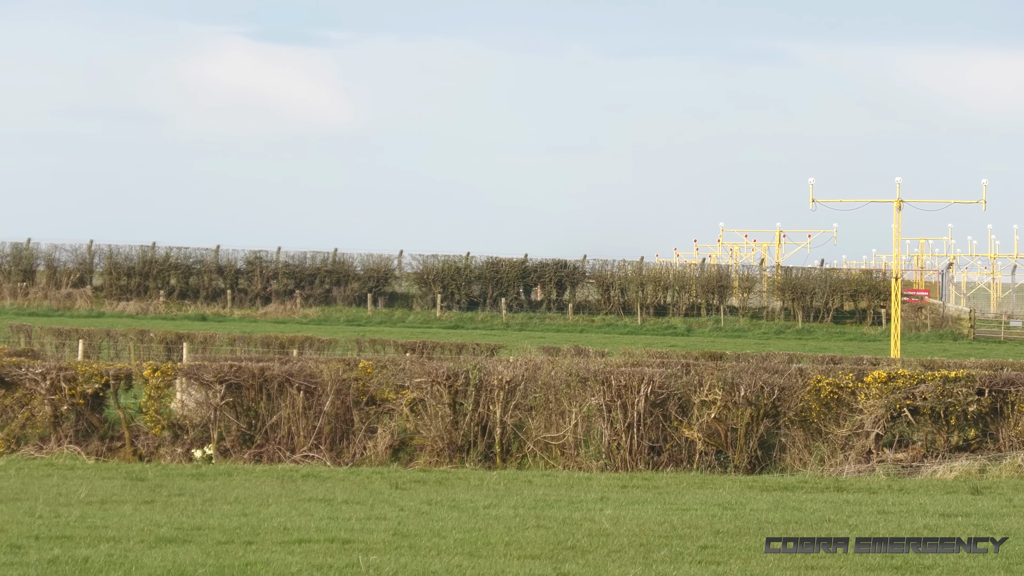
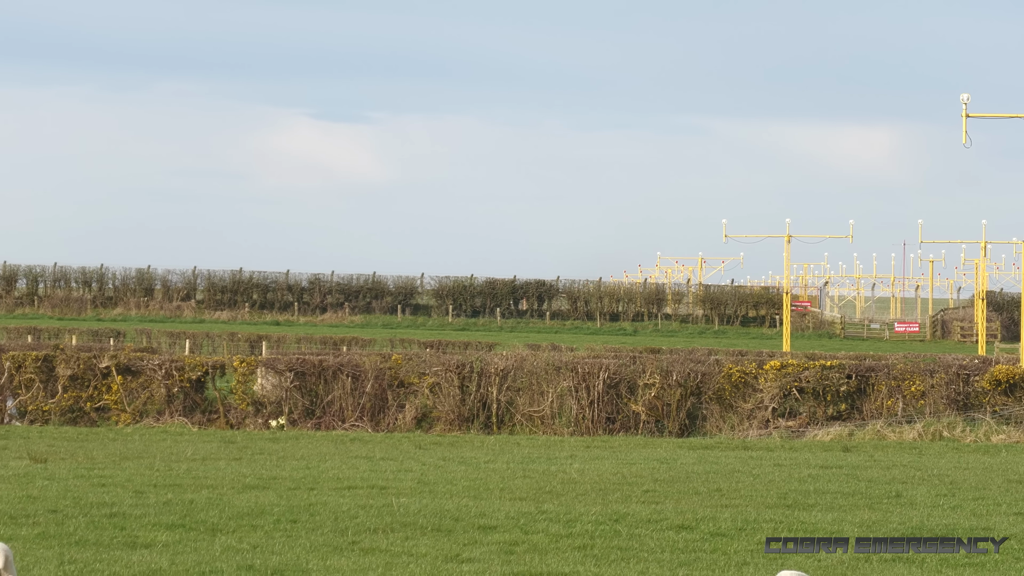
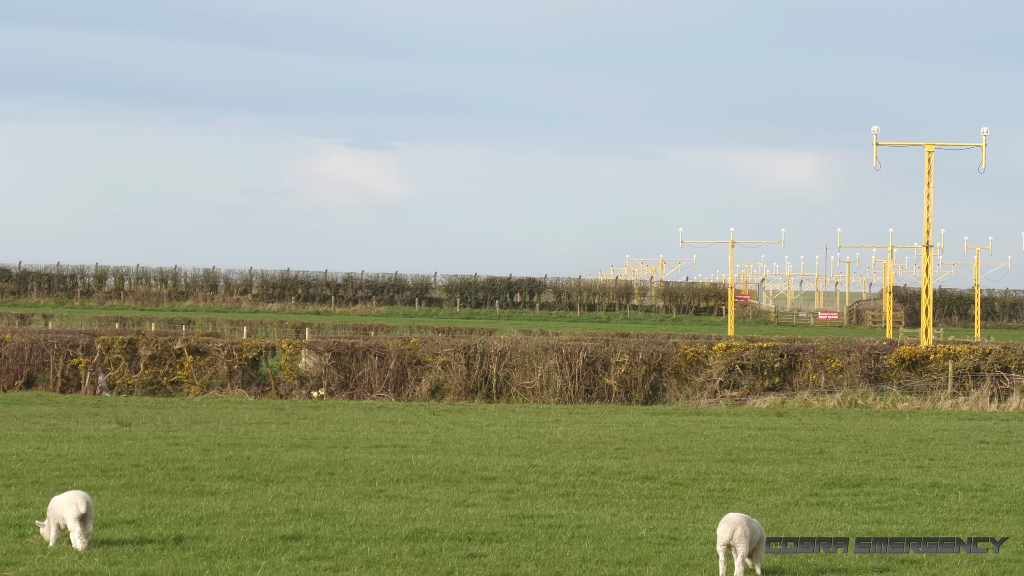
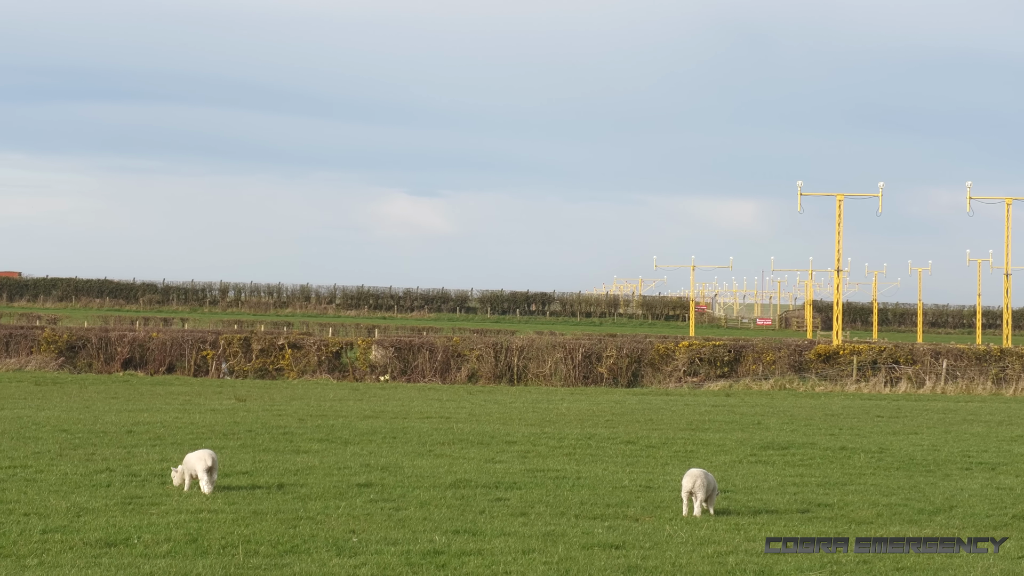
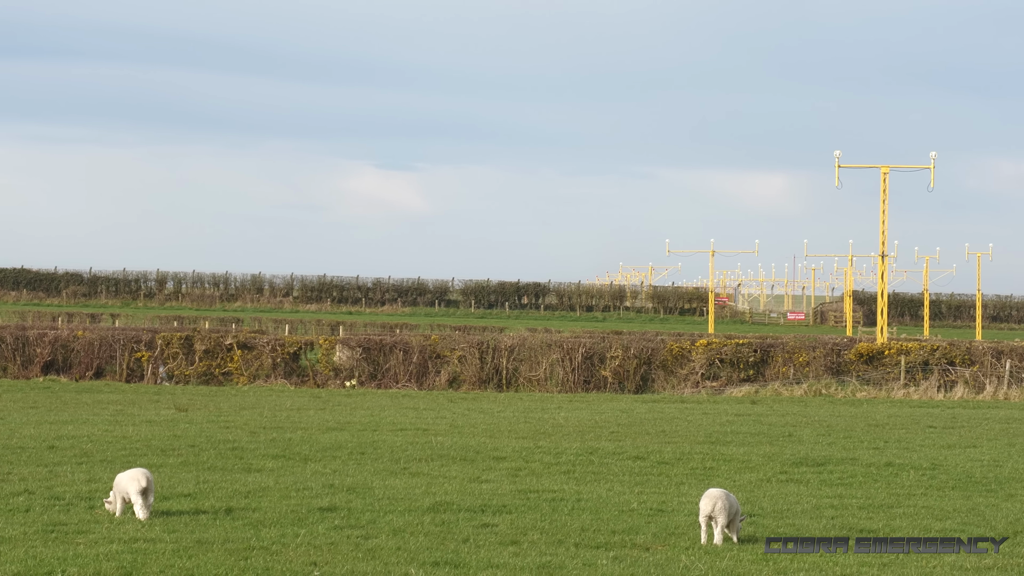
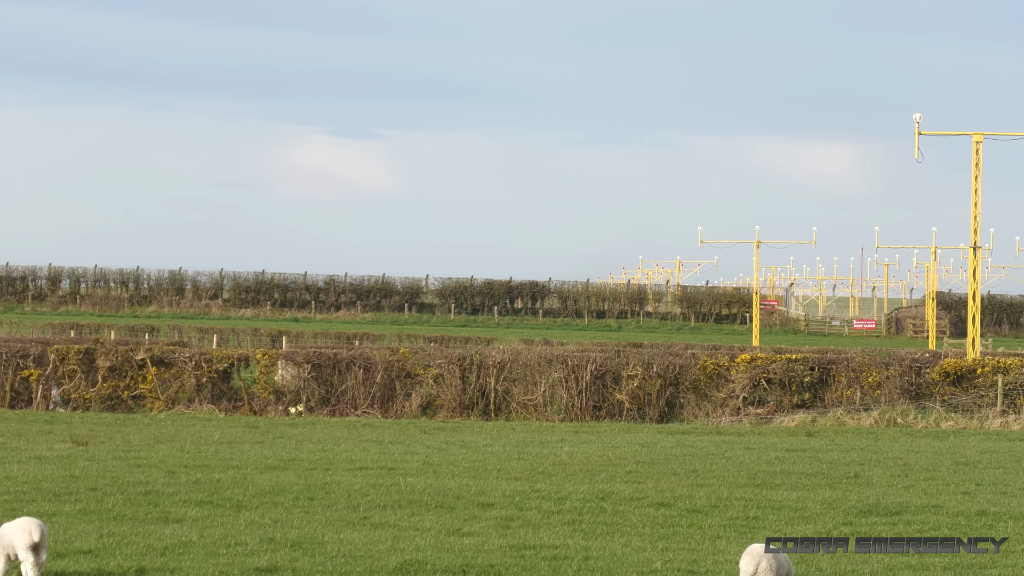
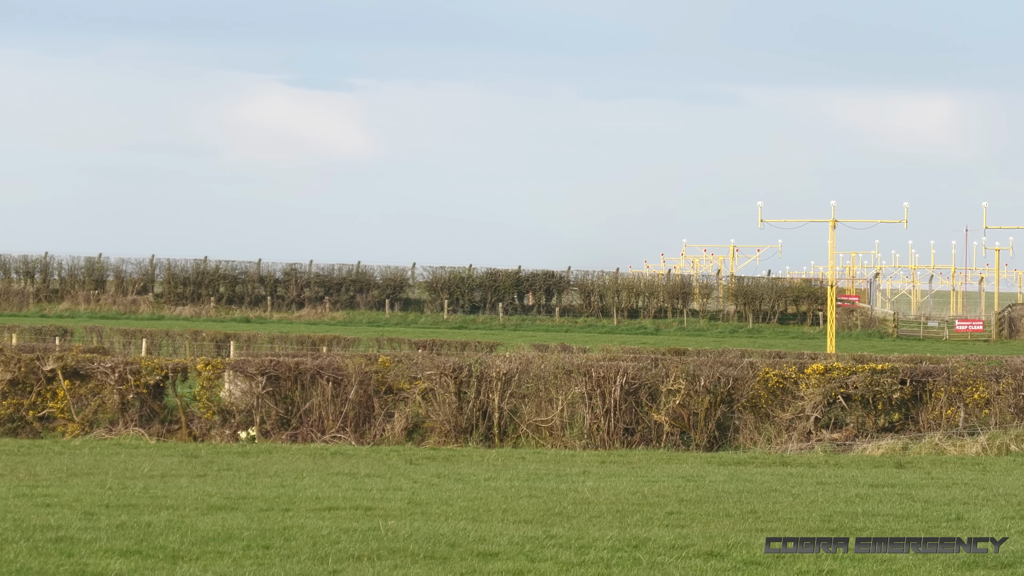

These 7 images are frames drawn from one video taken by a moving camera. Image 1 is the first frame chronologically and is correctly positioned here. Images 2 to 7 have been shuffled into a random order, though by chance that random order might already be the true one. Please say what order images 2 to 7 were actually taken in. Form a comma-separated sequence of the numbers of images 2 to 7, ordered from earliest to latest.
7, 2, 6, 3, 5, 4
